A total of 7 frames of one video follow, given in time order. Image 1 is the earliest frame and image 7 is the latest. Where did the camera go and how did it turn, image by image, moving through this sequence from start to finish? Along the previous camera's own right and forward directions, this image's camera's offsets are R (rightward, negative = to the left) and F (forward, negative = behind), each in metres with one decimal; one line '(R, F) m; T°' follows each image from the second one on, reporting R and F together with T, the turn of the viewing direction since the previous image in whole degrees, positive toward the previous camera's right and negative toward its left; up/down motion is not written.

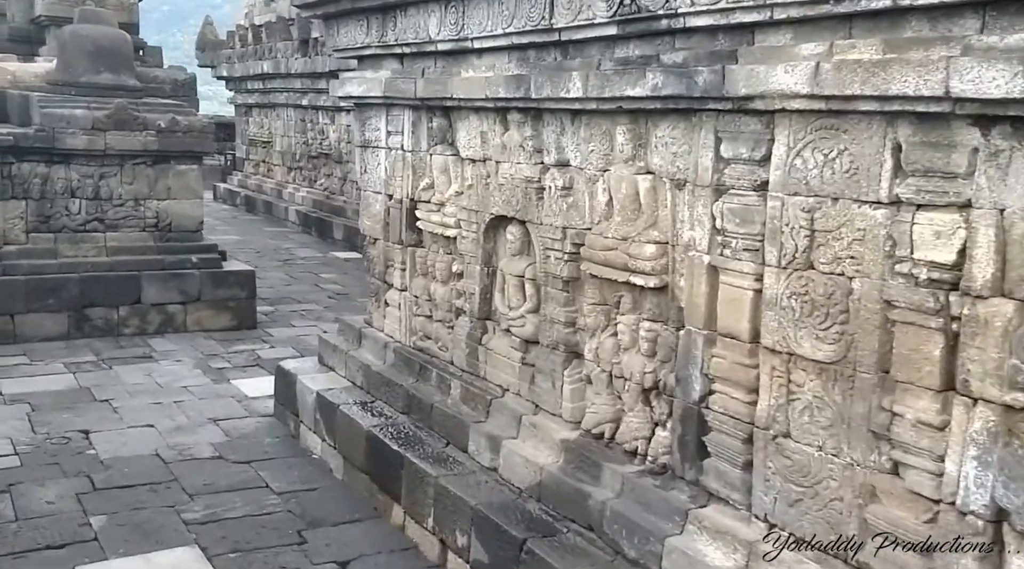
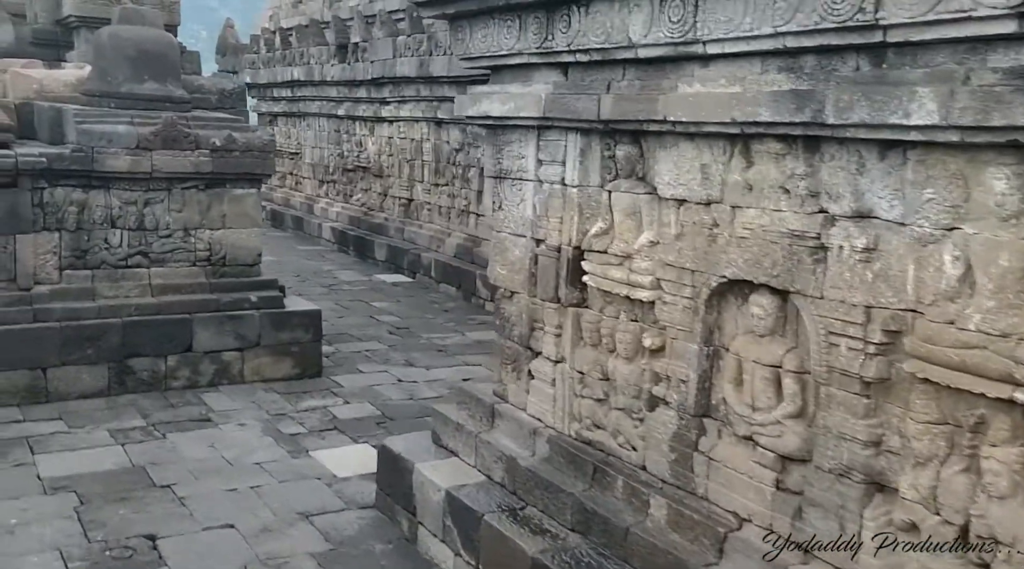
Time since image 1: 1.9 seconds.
(-0.7, +1.0) m; 0°
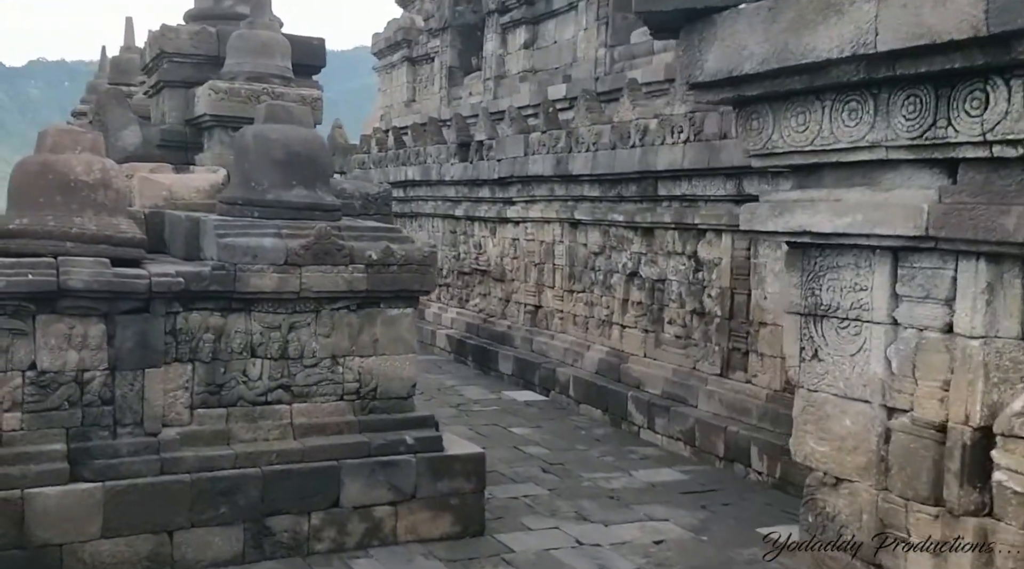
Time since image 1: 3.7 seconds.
(-0.7, +1.0) m; -4°
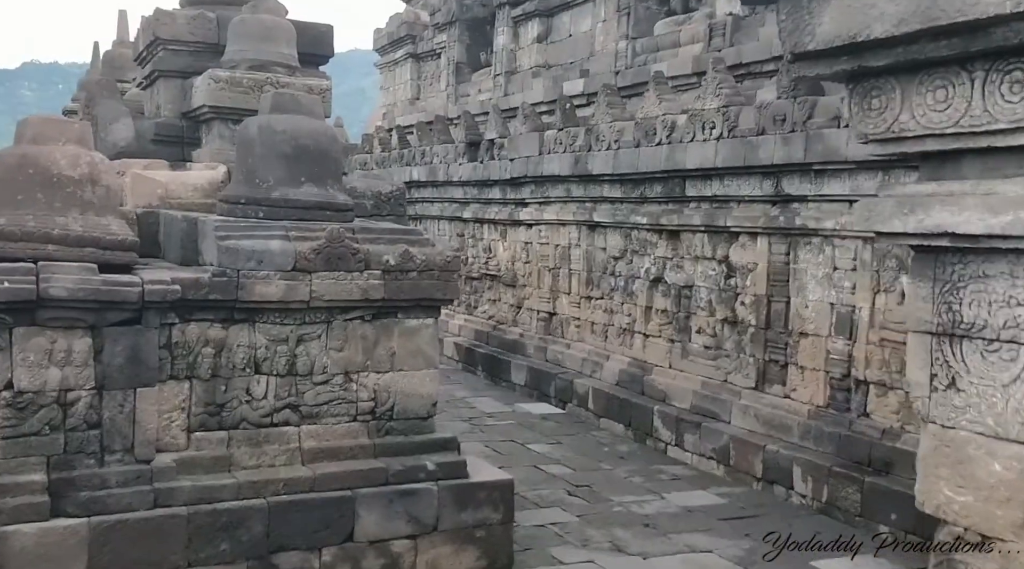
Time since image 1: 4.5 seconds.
(-0.2, +0.5) m; 0°
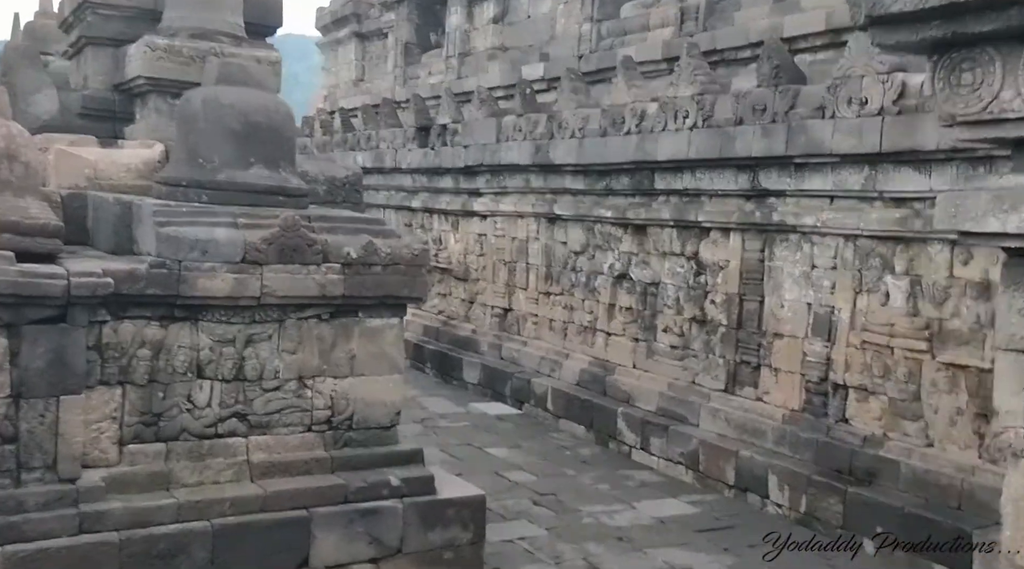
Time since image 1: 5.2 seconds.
(-0.2, +0.5) m; +4°
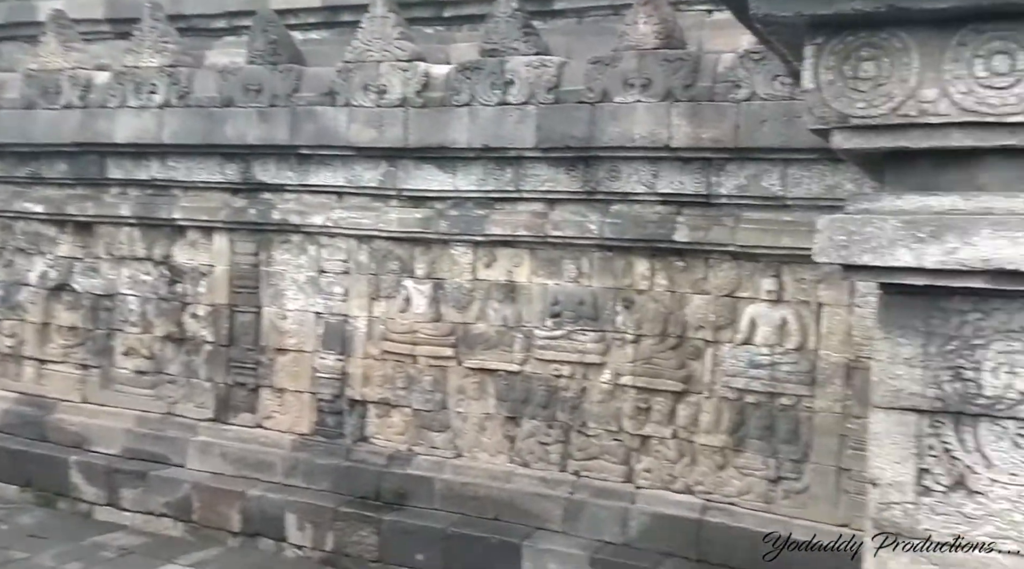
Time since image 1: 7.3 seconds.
(-0.5, +1.2) m; +35°
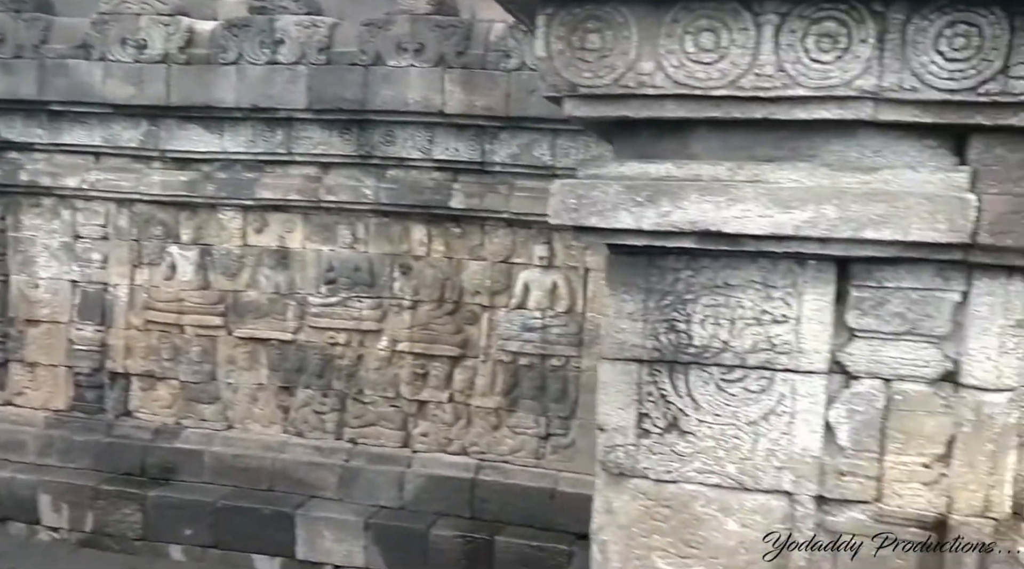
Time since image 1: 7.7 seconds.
(0.0, 0.0) m; +12°
